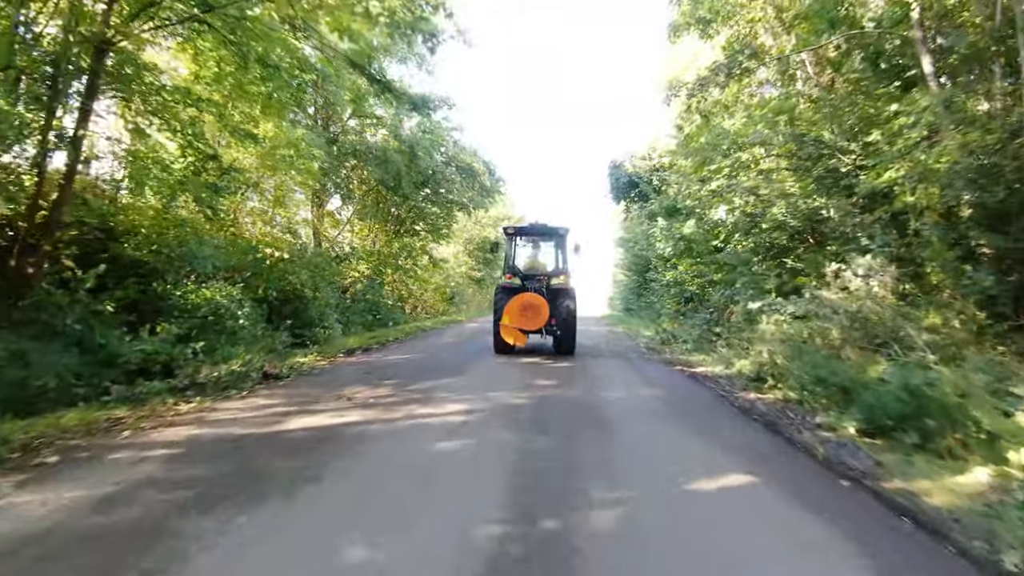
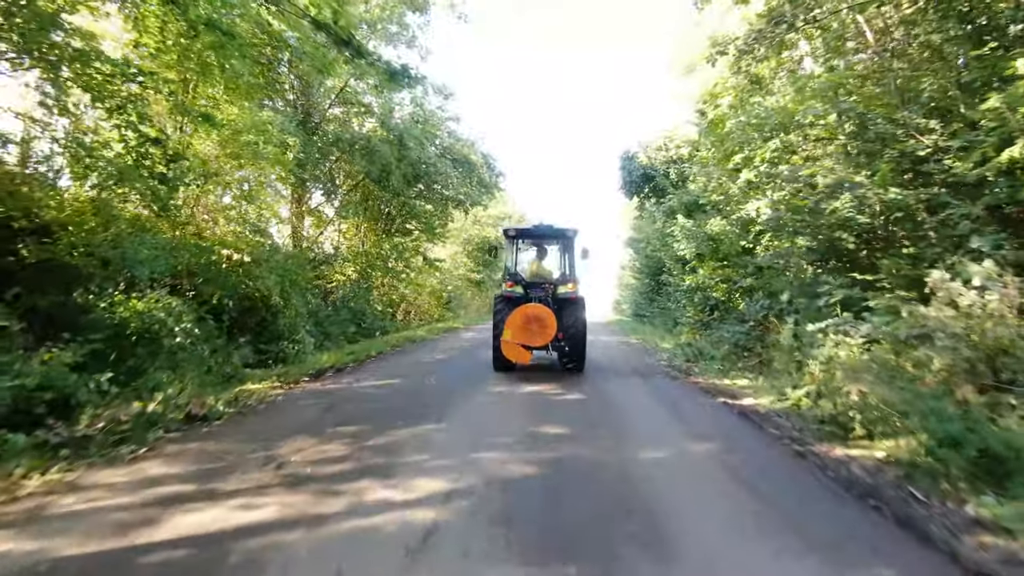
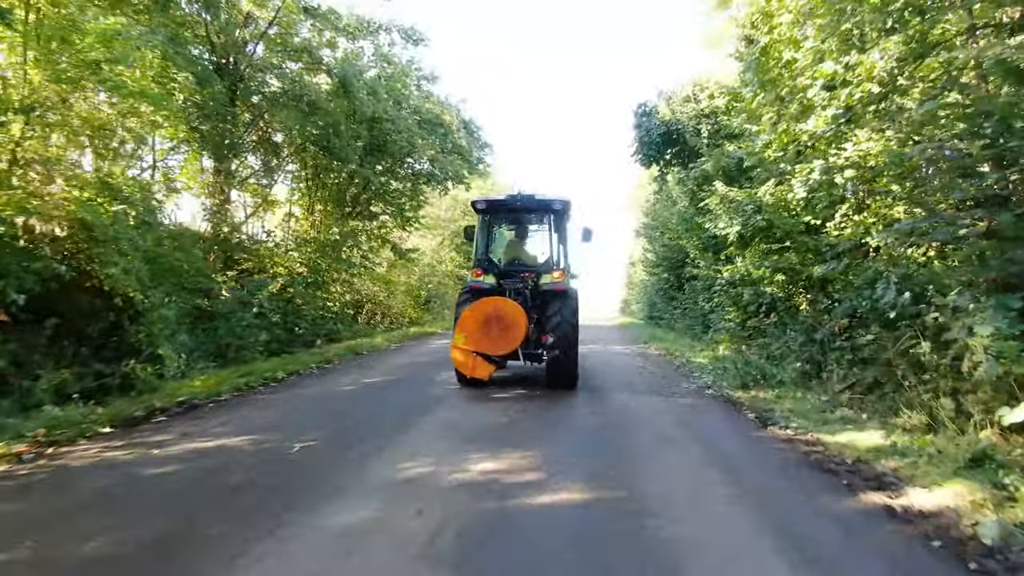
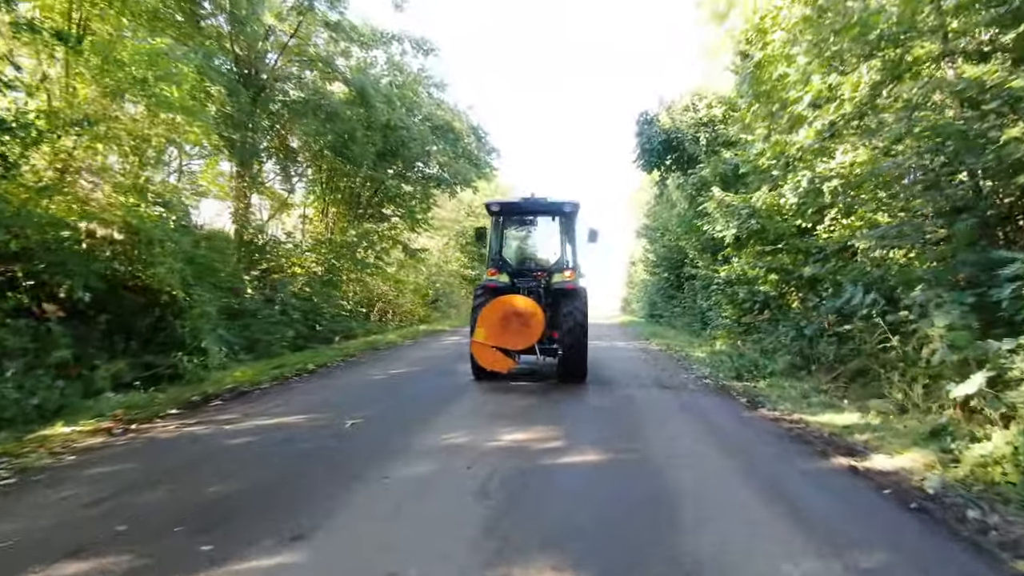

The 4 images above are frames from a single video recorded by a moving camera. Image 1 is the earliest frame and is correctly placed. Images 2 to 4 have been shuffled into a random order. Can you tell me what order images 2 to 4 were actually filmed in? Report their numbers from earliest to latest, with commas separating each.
2, 4, 3
